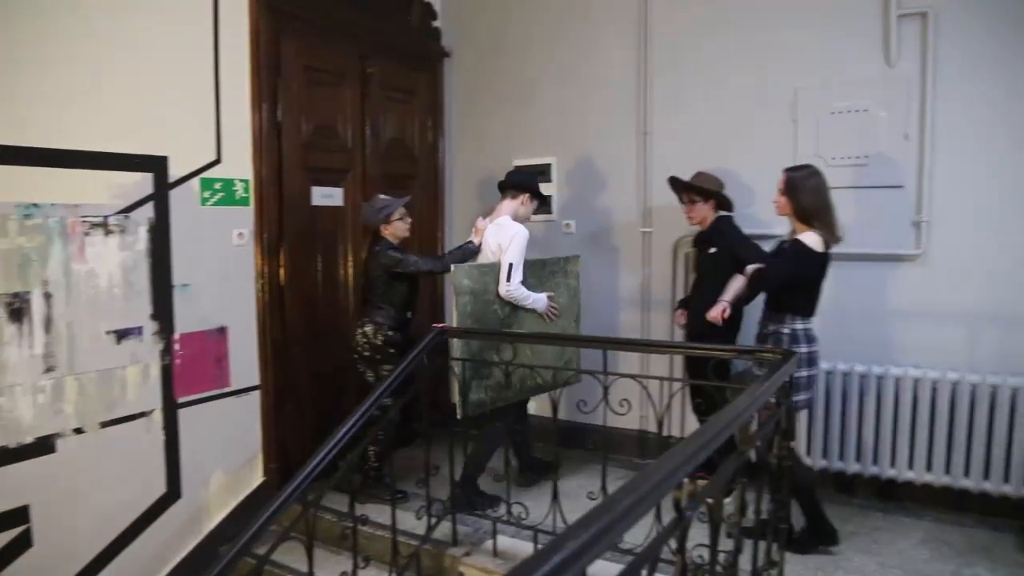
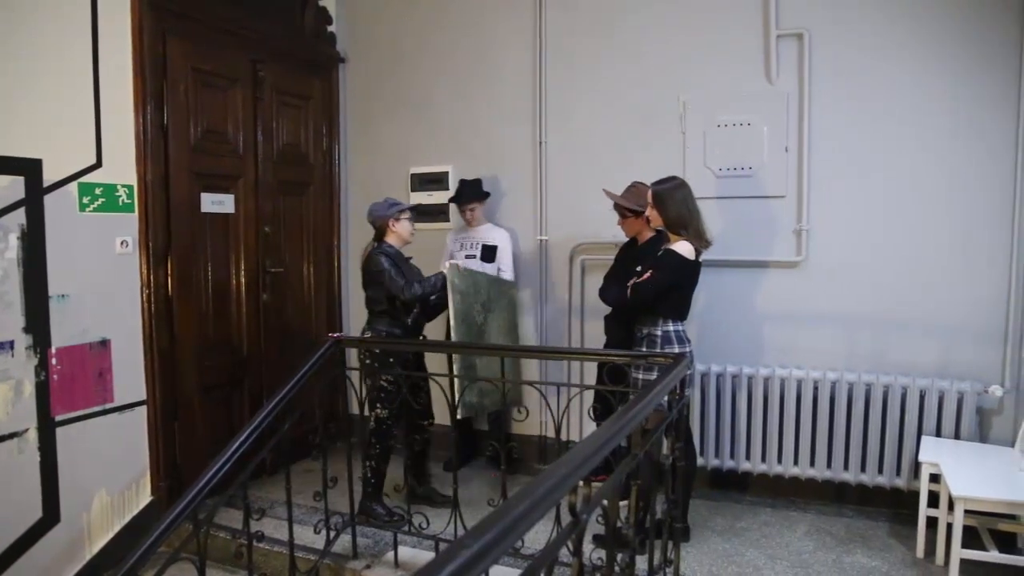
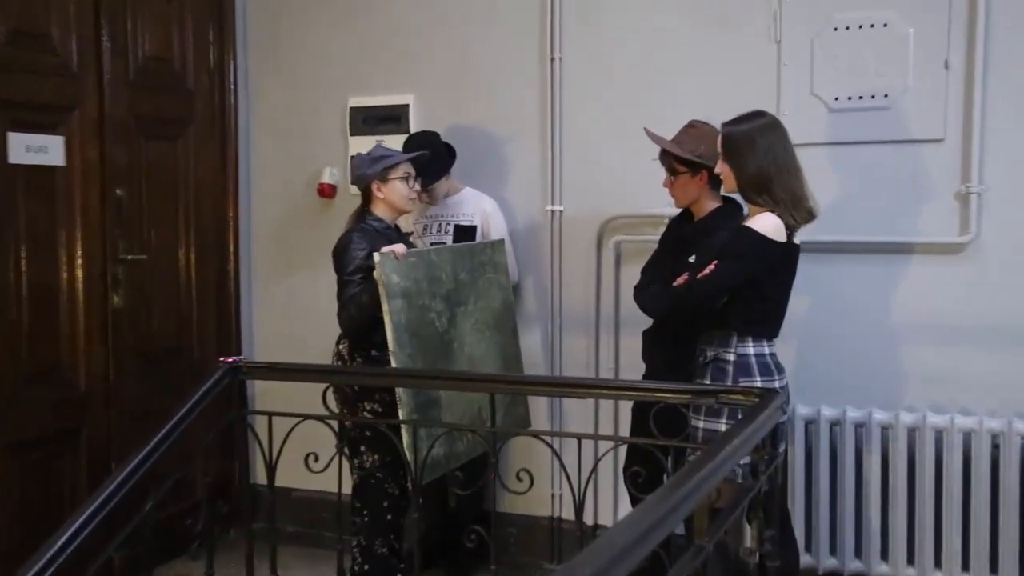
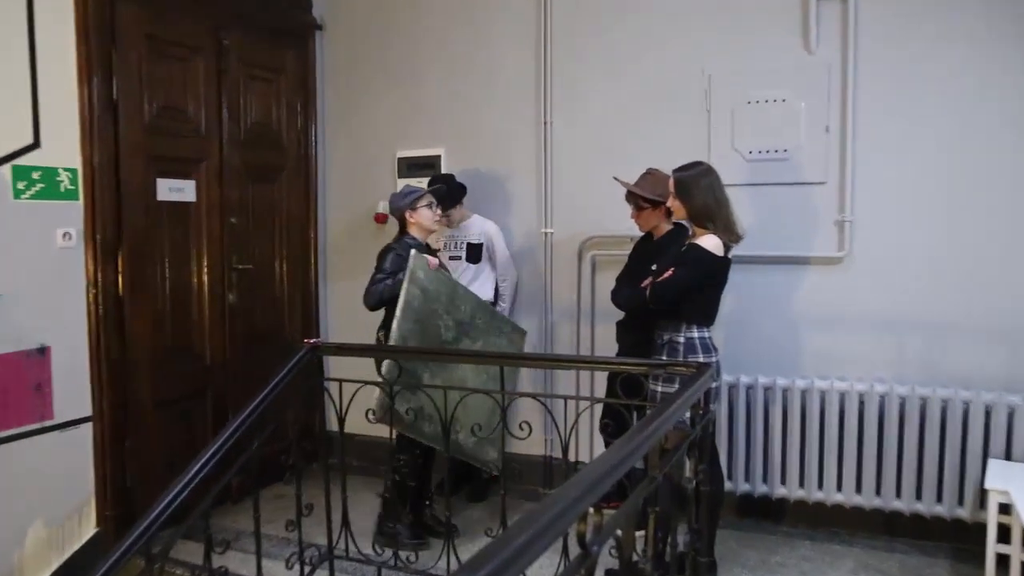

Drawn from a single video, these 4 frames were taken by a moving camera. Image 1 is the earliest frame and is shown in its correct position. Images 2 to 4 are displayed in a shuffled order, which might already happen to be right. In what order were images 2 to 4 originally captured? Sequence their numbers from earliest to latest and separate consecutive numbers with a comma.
2, 4, 3
